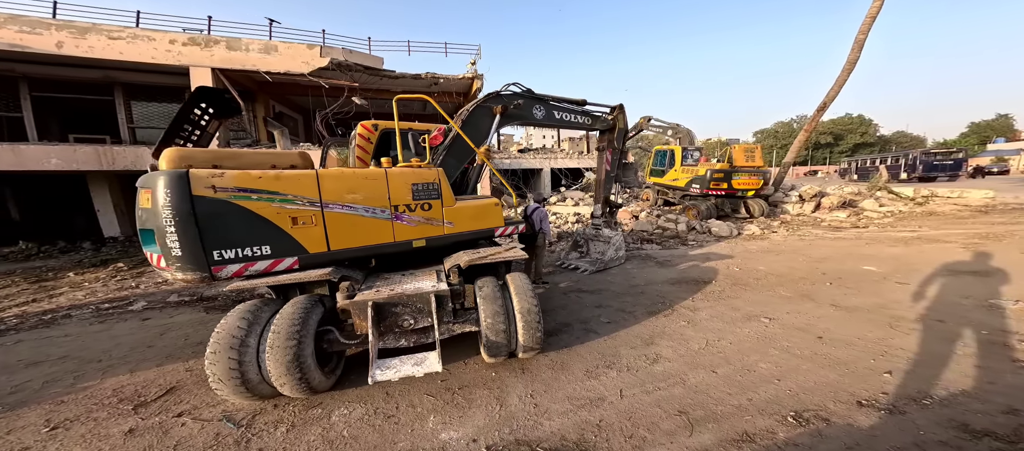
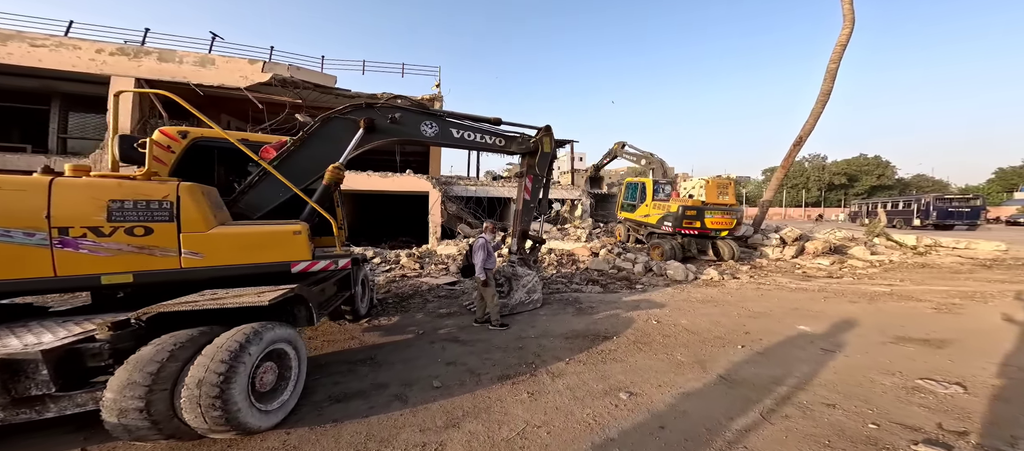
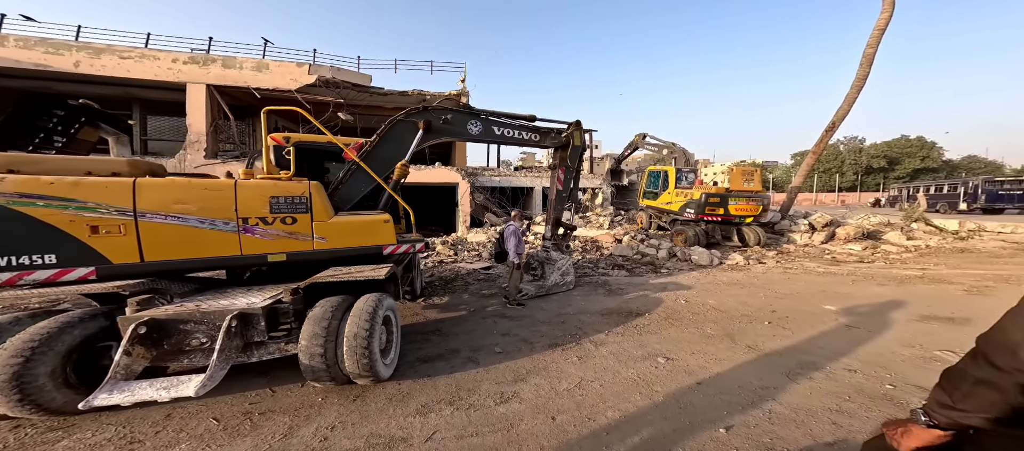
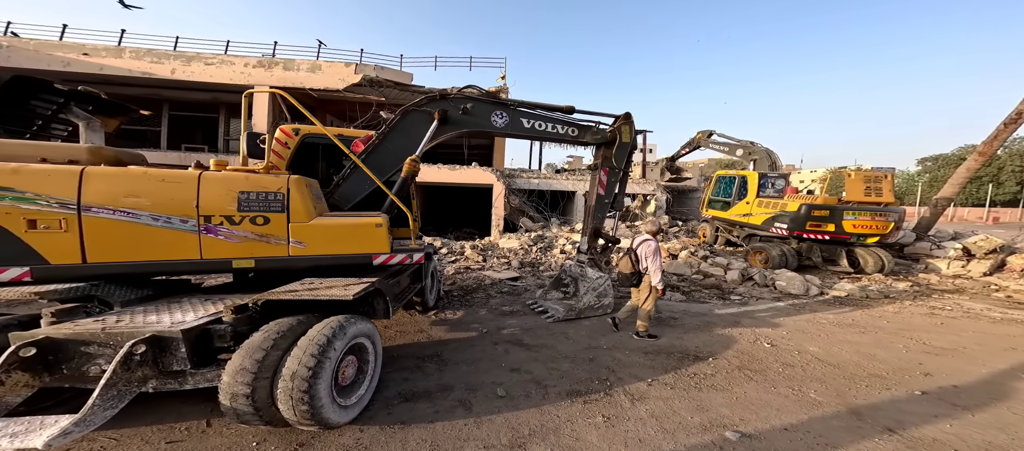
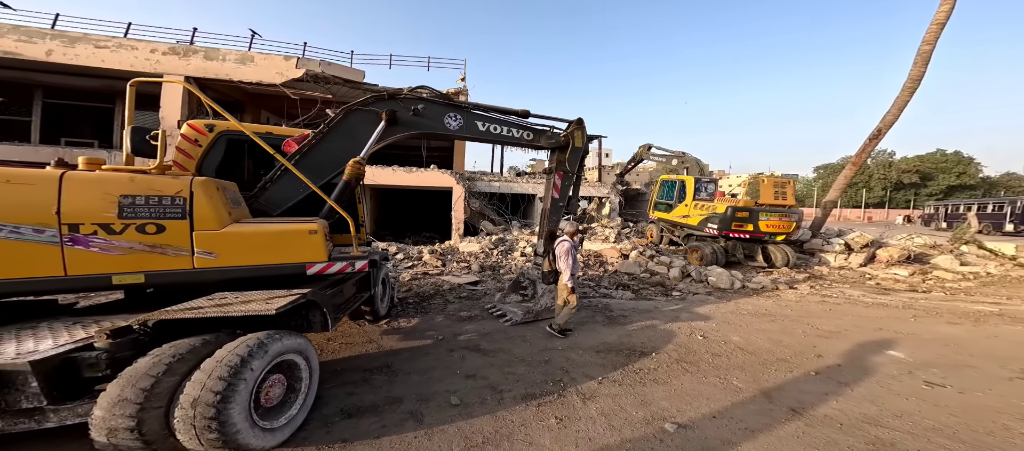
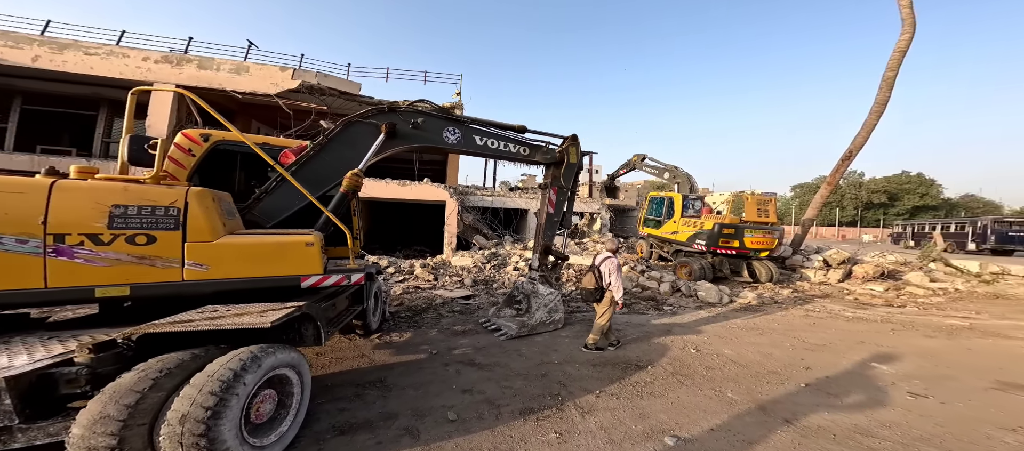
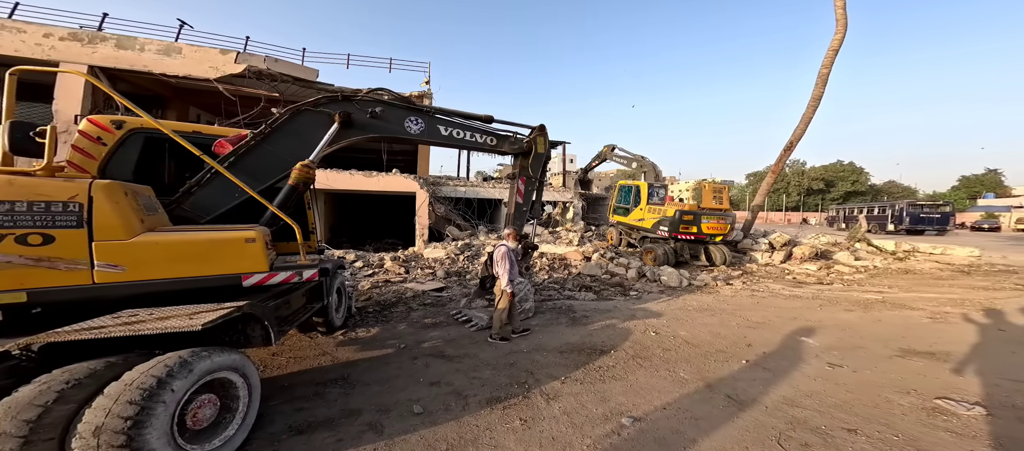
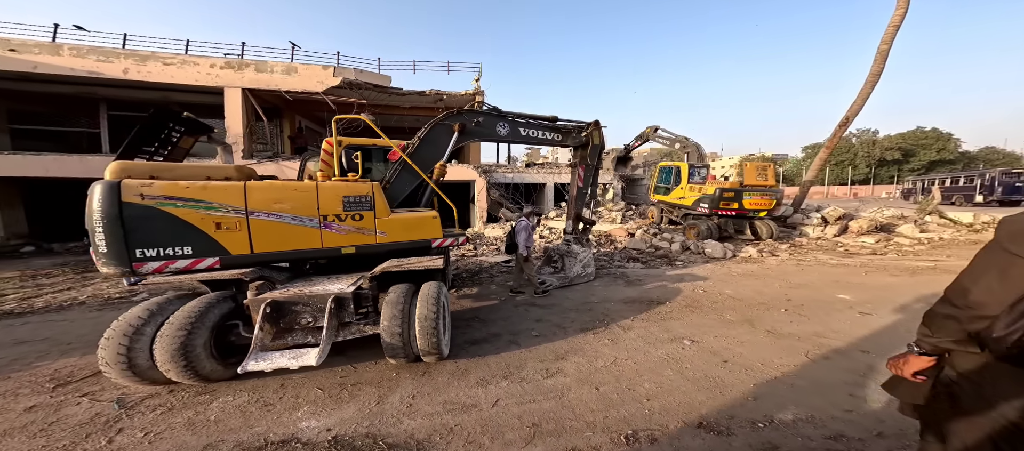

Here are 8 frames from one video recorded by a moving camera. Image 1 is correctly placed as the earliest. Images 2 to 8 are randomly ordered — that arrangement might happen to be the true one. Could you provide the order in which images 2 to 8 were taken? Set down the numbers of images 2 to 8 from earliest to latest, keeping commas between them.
8, 3, 2, 7, 5, 4, 6
